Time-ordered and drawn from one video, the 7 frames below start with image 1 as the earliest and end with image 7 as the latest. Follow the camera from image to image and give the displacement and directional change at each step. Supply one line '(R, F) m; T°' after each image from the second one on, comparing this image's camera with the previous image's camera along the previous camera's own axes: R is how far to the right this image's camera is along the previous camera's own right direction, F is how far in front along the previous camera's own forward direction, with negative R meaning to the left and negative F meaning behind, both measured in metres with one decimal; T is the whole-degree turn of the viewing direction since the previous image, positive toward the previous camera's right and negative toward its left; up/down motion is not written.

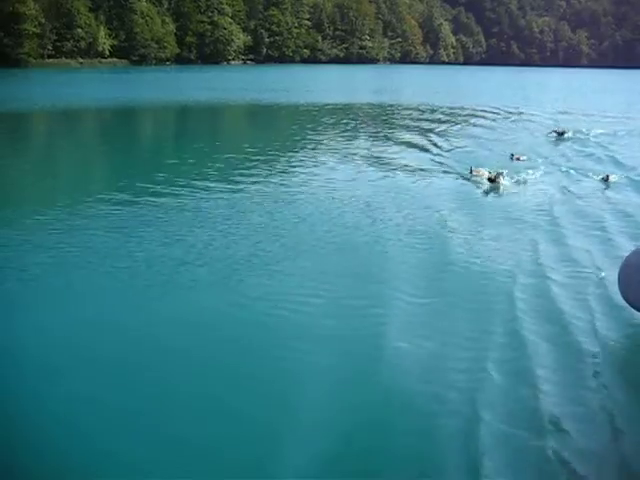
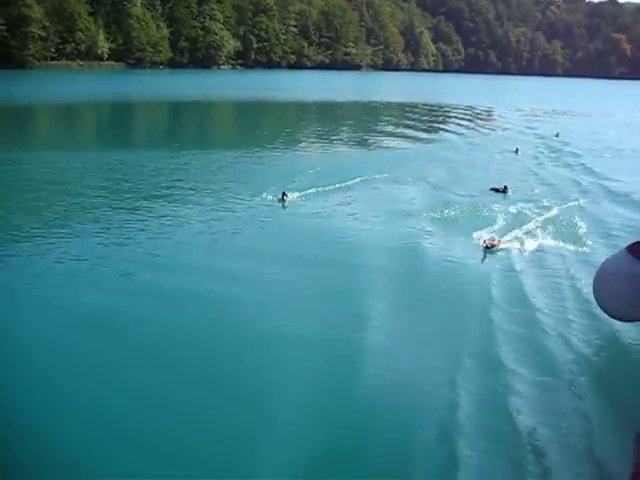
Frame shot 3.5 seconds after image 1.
(-0.5, -0.8) m; +2°
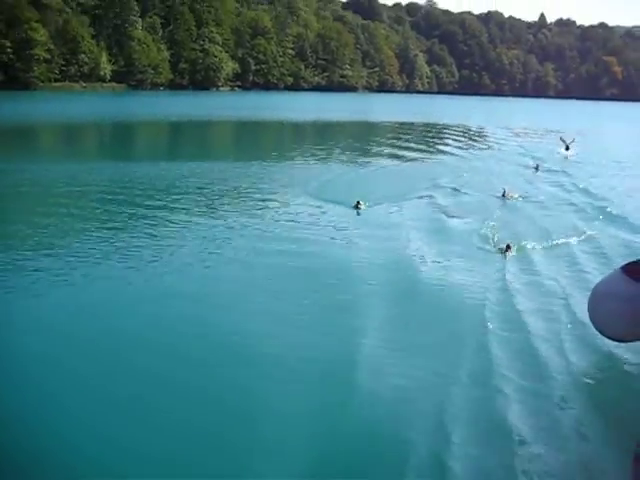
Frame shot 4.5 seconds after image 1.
(-0.2, -0.2) m; +1°
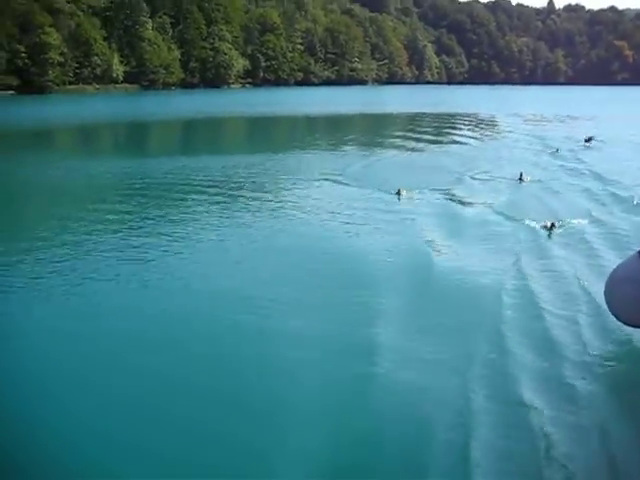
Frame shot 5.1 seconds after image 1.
(0.0, -0.2) m; -1°
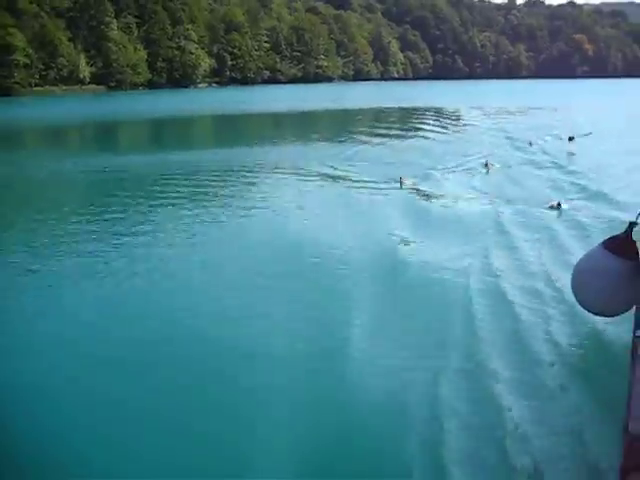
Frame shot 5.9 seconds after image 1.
(-0.1, -0.1) m; +2°
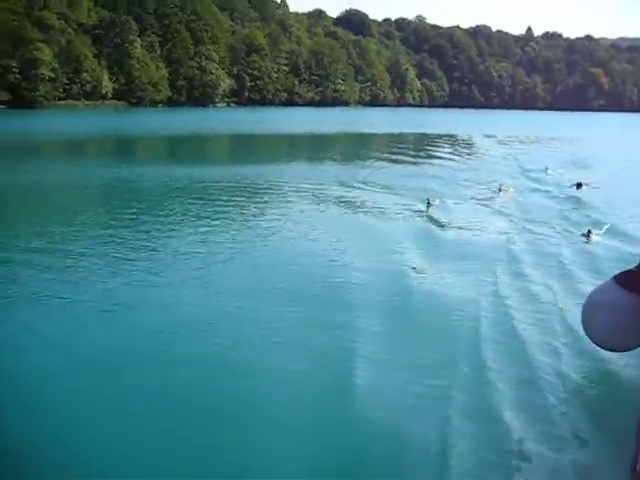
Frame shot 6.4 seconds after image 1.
(0.0, -0.3) m; -1°
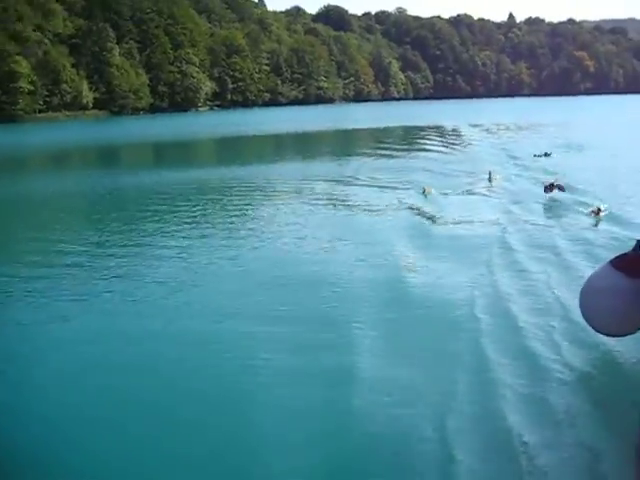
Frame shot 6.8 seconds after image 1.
(0.0, +0.4) m; +1°
